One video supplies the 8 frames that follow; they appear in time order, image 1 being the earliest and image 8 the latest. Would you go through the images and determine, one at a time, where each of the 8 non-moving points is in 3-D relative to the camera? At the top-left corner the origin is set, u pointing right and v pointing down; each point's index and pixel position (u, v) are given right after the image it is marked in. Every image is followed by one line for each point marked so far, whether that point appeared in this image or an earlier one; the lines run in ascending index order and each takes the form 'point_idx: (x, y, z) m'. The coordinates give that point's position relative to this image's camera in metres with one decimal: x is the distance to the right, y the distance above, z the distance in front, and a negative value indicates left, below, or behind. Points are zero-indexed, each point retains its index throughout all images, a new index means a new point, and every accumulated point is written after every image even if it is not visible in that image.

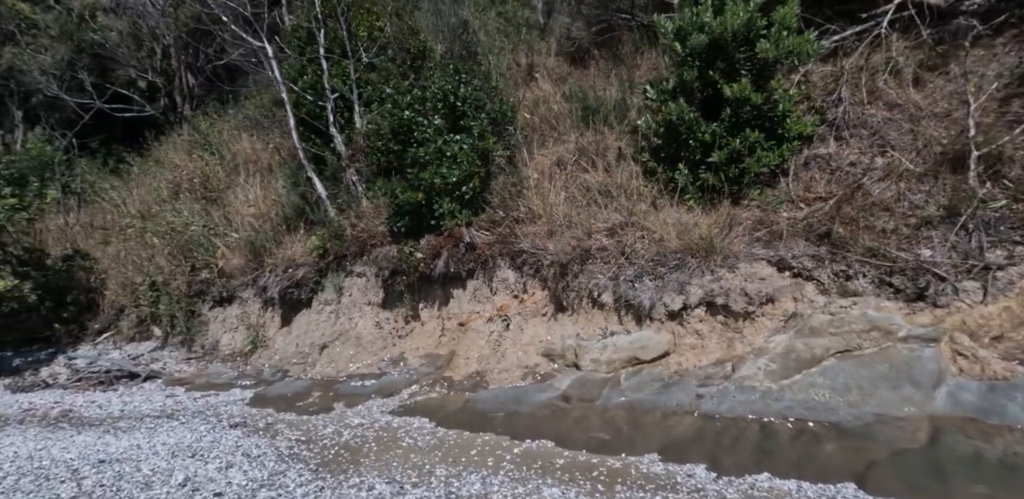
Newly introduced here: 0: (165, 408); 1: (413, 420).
0: (-3.7, -1.7, +6.3) m
1: (-0.9, -1.5, +5.3) m
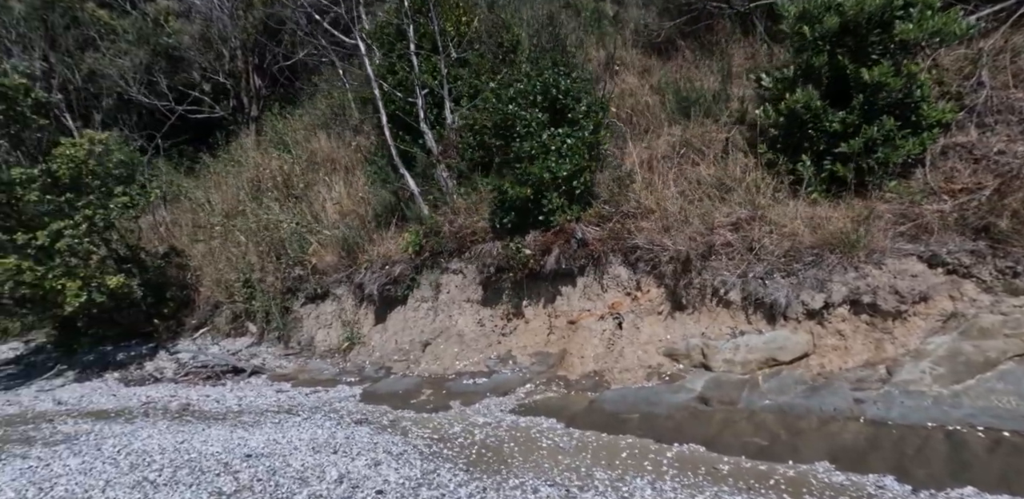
0: (-2.4, -1.6, +6.3) m
1: (+0.3, -1.5, +5.2) m
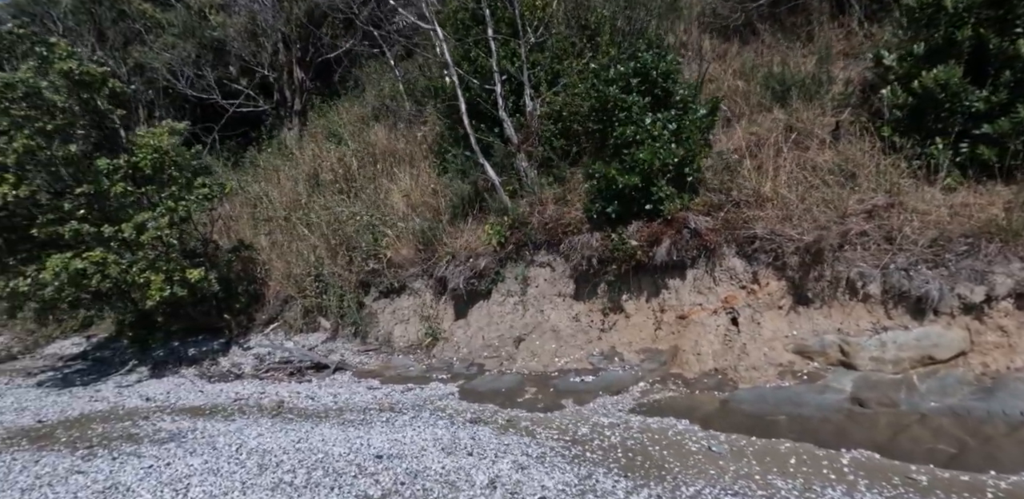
0: (-1.3, -1.6, +6.1) m
1: (+1.3, -1.4, +4.9) m
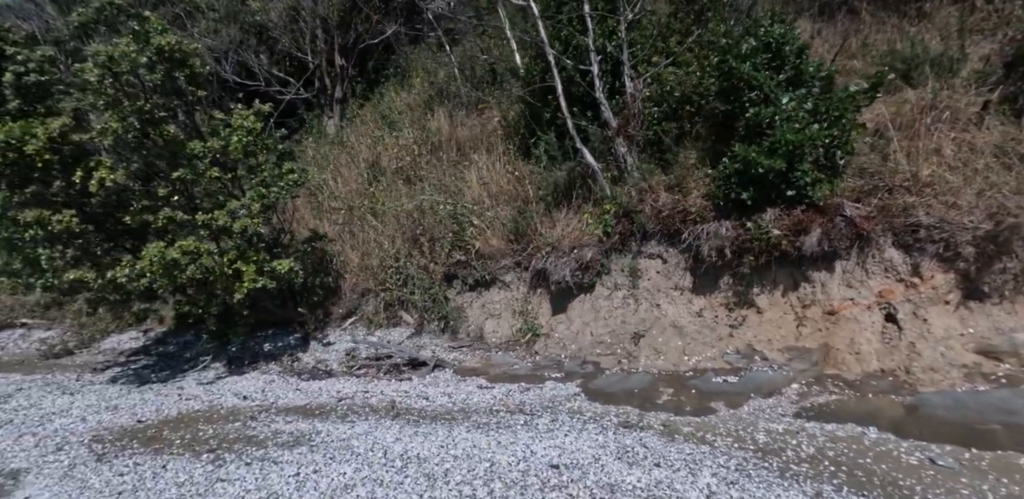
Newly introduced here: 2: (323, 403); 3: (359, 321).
0: (-0.1, -1.5, +5.6) m
1: (+2.6, -1.3, +4.4) m
2: (-1.9, -1.6, +6.1) m
3: (-2.3, -1.1, +8.8) m
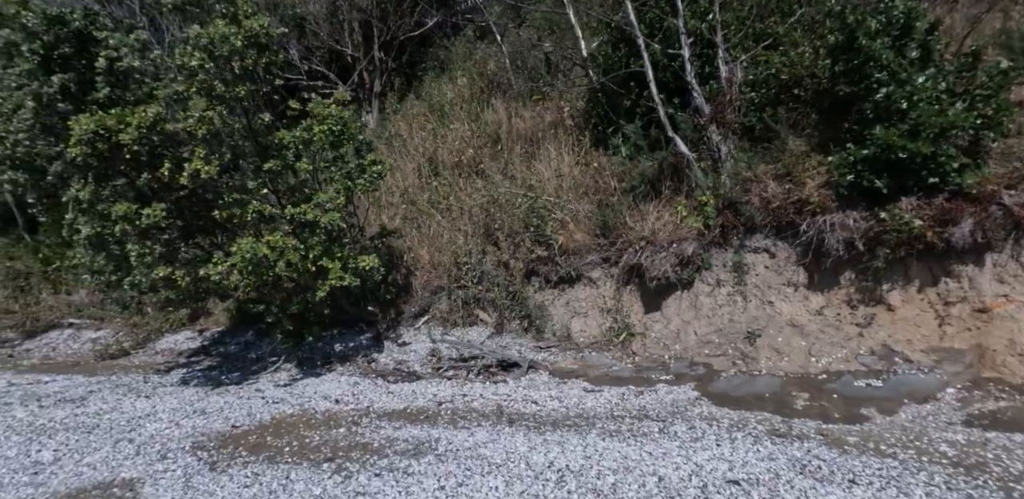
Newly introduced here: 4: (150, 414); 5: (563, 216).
0: (+1.0, -1.4, +5.2) m
1: (+3.6, -1.3, +3.9) m
2: (-0.9, -1.5, +5.8) m
3: (-1.1, -1.0, +8.4) m
4: (-3.7, -1.7, +6.0) m
5: (+0.7, +0.5, +8.1) m
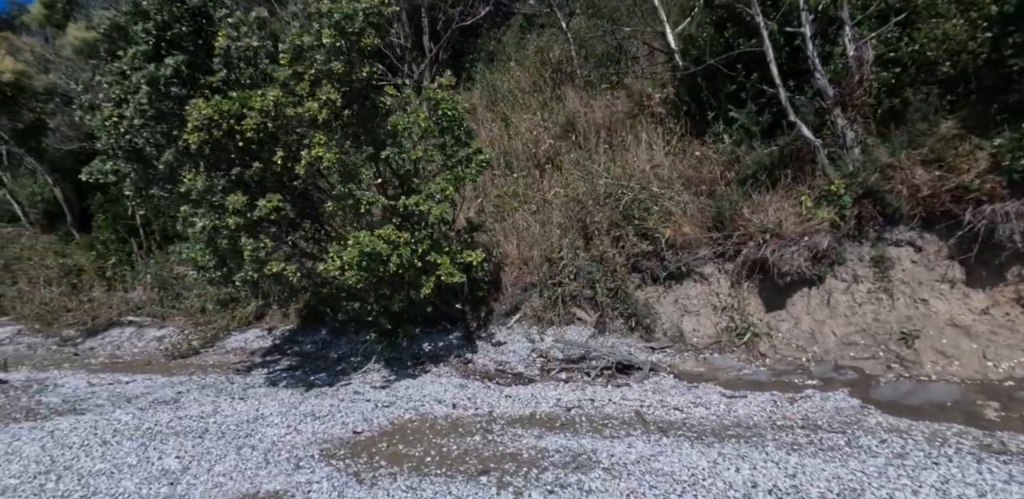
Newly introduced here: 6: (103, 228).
0: (+2.2, -1.3, +4.7) m
1: (+4.8, -1.2, +3.4) m
2: (+0.3, -1.5, +5.3) m
3: (+0.2, -0.9, +8.0) m
4: (-2.5, -1.6, +5.7) m
5: (+2.0, +0.5, +7.6) m
6: (-8.4, +0.4, +12.0) m
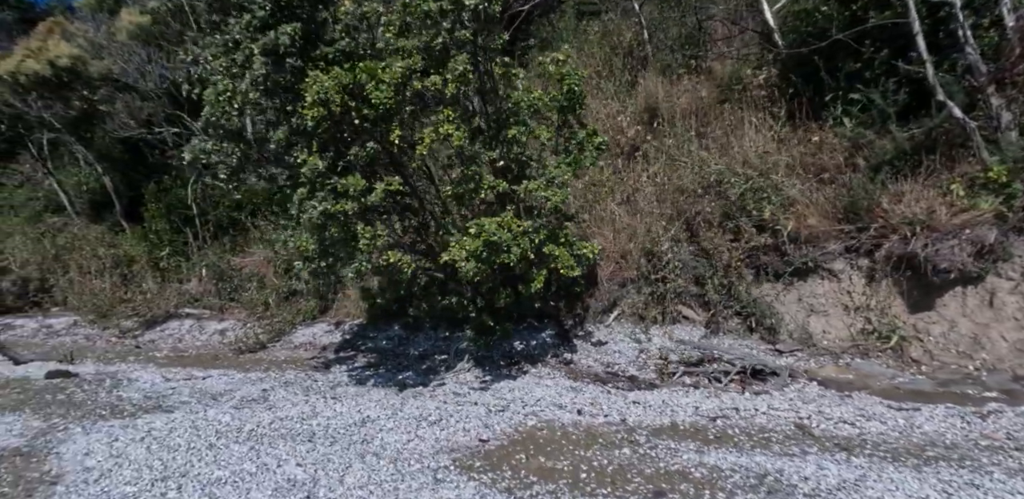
0: (+3.3, -1.3, +4.1) m
1: (+5.8, -1.2, +2.6) m
2: (+1.5, -1.4, +4.8) m
3: (+1.4, -0.8, +7.4) m
4: (-1.3, -1.5, +5.3) m
5: (+3.2, +0.6, +6.9) m
6: (-7.0, +0.6, +11.8) m
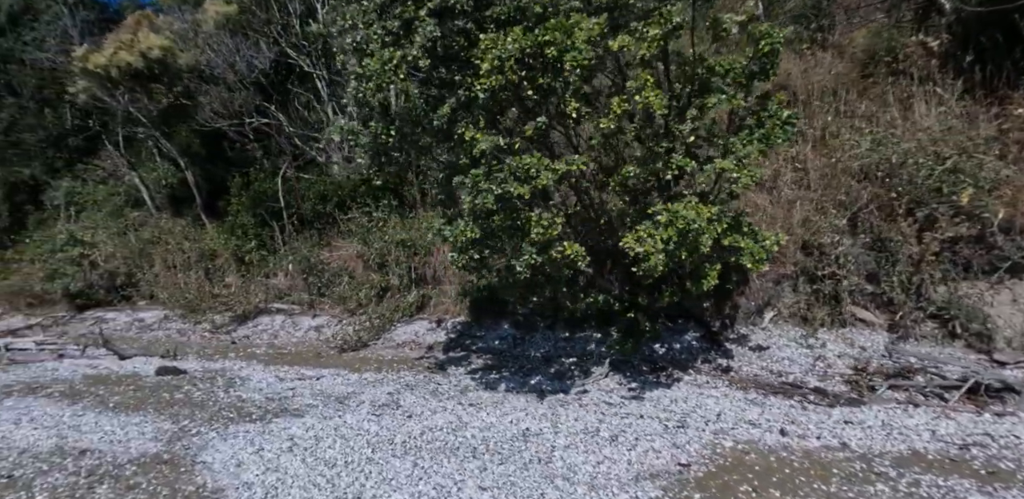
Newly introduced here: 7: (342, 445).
0: (+4.6, -1.2, +3.1) m
1: (+6.9, -1.1, +1.4) m
2: (+2.8, -1.3, +3.9) m
3: (+3.0, -0.8, +6.6) m
4: (+0.1, -1.4, +4.7) m
5: (+4.8, +0.7, +5.9) m
6: (-4.9, +0.7, +11.6) m
7: (-1.3, -1.5, +4.5) m
